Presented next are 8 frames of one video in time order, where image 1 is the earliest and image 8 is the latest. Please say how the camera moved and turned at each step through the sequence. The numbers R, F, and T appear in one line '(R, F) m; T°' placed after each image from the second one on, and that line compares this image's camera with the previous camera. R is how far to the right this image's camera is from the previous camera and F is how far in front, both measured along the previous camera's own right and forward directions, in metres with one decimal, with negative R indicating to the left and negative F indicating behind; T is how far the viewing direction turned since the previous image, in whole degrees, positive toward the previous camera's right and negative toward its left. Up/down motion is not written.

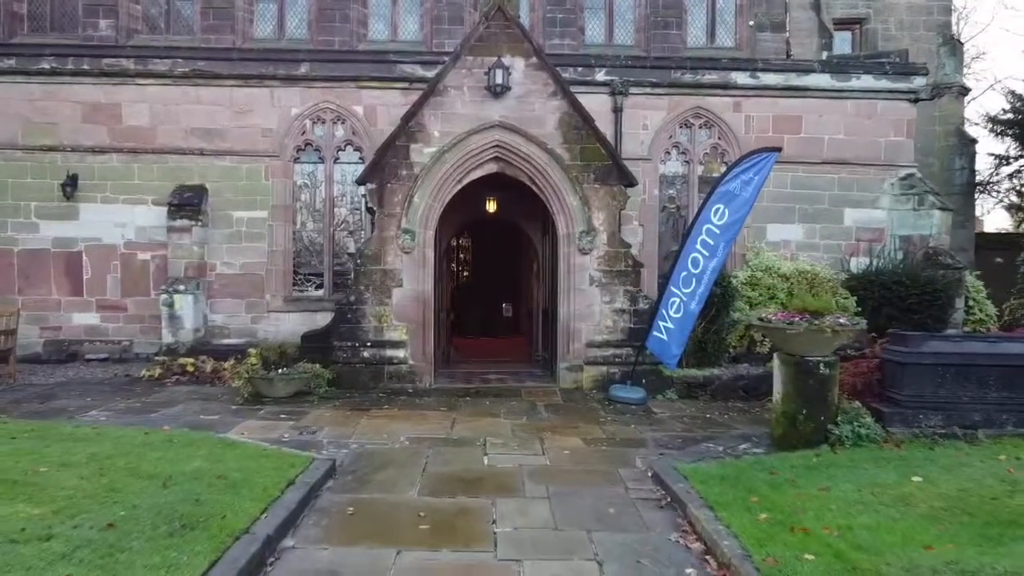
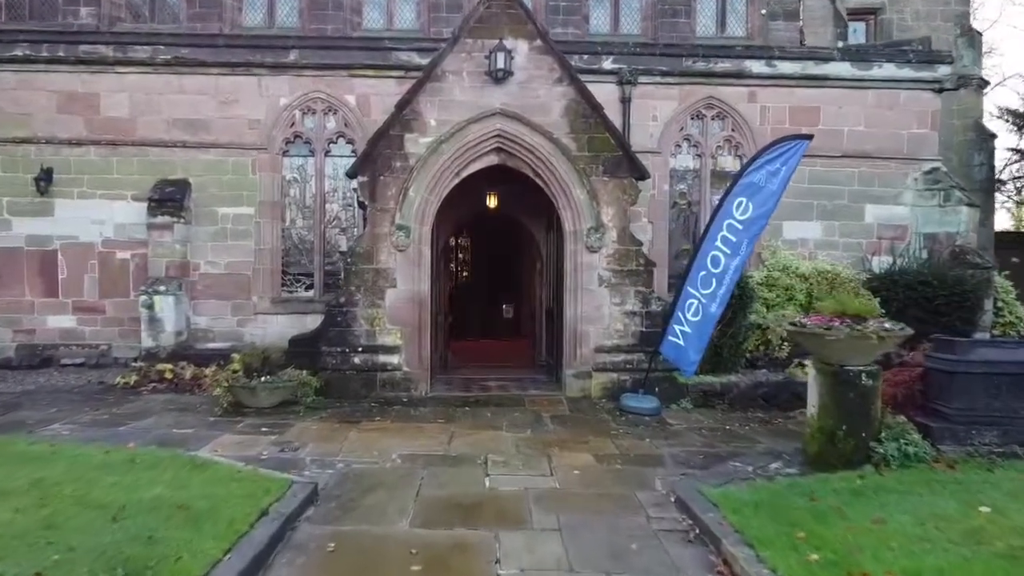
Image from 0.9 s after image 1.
(0.0, +0.7) m; 0°
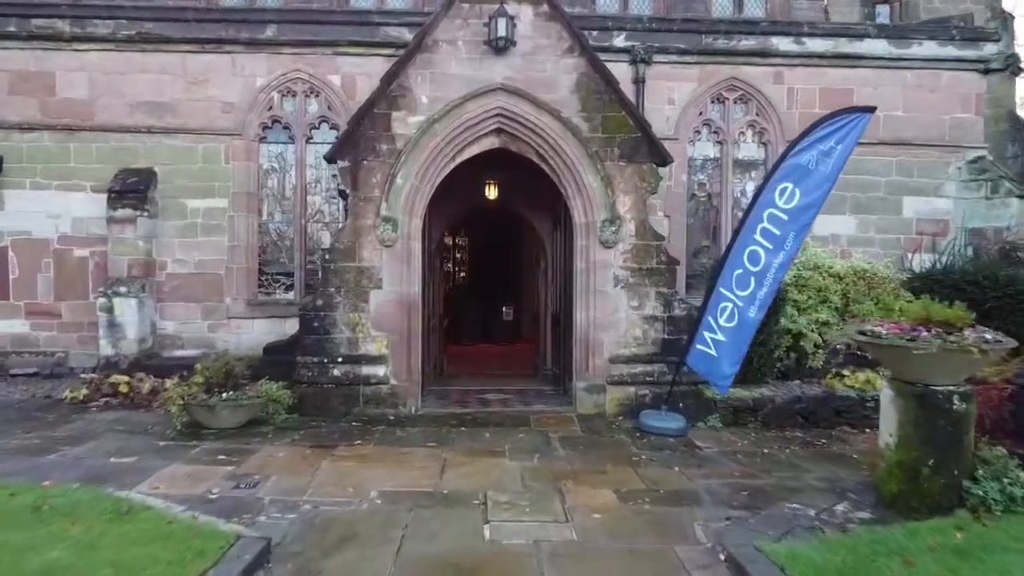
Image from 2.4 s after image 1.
(0.0, +1.1) m; 0°
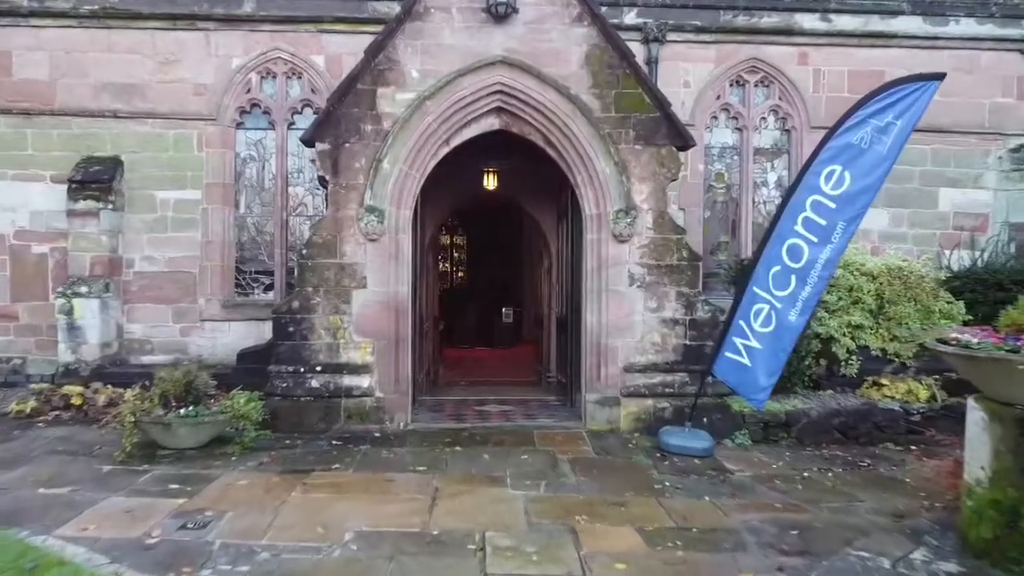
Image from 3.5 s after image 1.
(0.0, +0.9) m; 0°
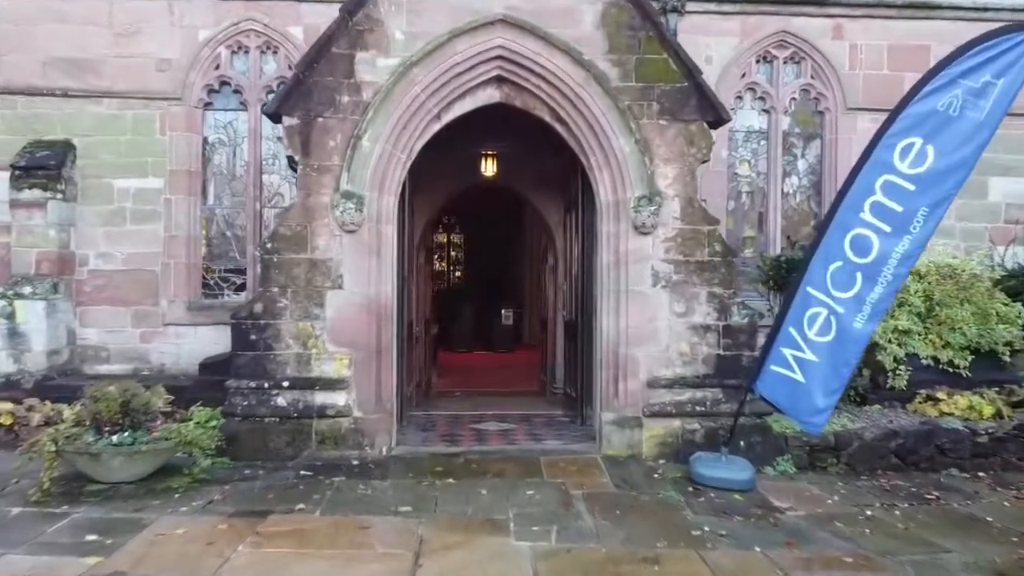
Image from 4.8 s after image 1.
(0.0, +1.0) m; 0°
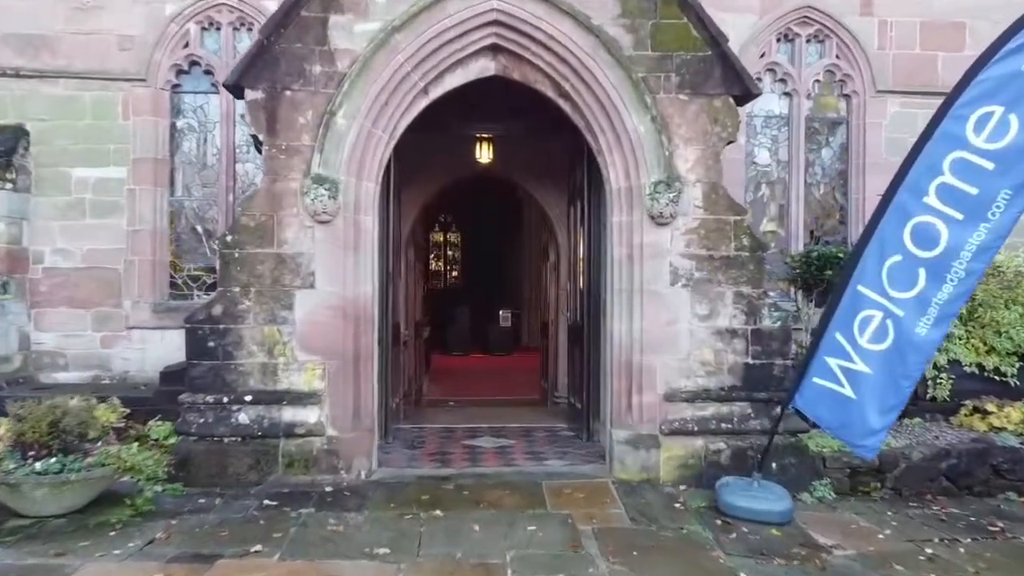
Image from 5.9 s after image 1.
(0.0, +0.7) m; 0°
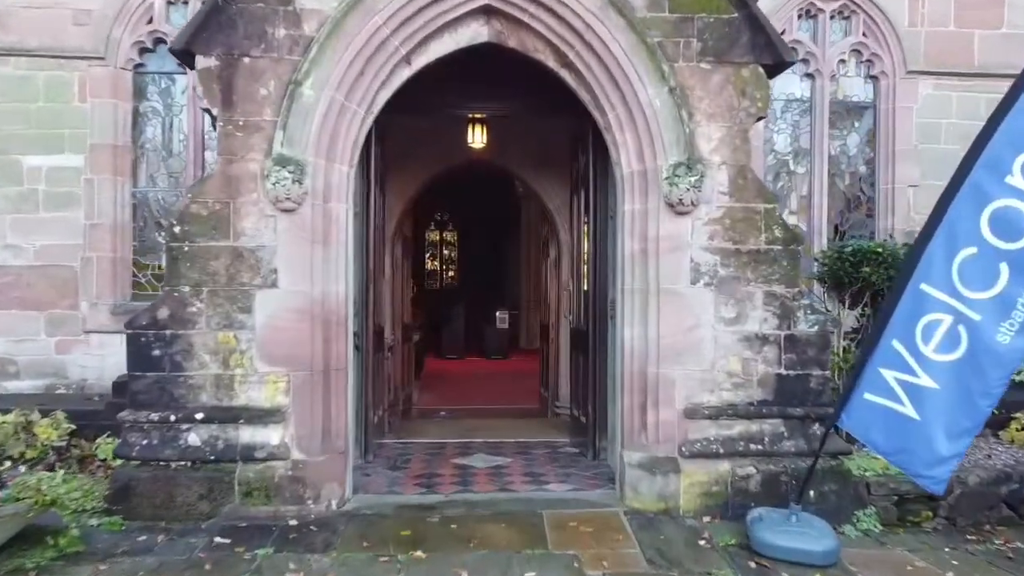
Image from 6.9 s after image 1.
(0.0, +0.7) m; 0°
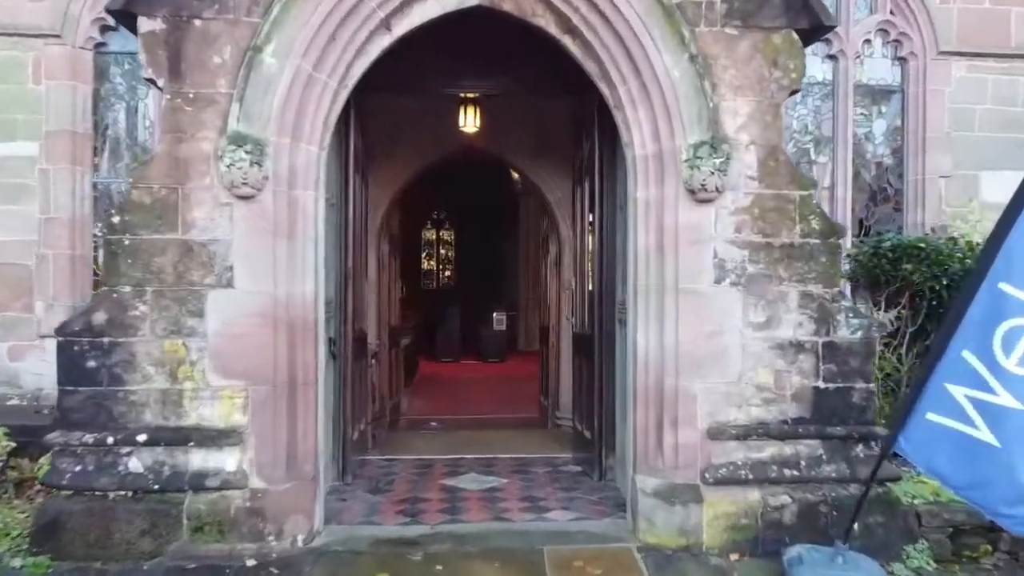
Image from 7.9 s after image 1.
(0.0, +0.6) m; 0°
